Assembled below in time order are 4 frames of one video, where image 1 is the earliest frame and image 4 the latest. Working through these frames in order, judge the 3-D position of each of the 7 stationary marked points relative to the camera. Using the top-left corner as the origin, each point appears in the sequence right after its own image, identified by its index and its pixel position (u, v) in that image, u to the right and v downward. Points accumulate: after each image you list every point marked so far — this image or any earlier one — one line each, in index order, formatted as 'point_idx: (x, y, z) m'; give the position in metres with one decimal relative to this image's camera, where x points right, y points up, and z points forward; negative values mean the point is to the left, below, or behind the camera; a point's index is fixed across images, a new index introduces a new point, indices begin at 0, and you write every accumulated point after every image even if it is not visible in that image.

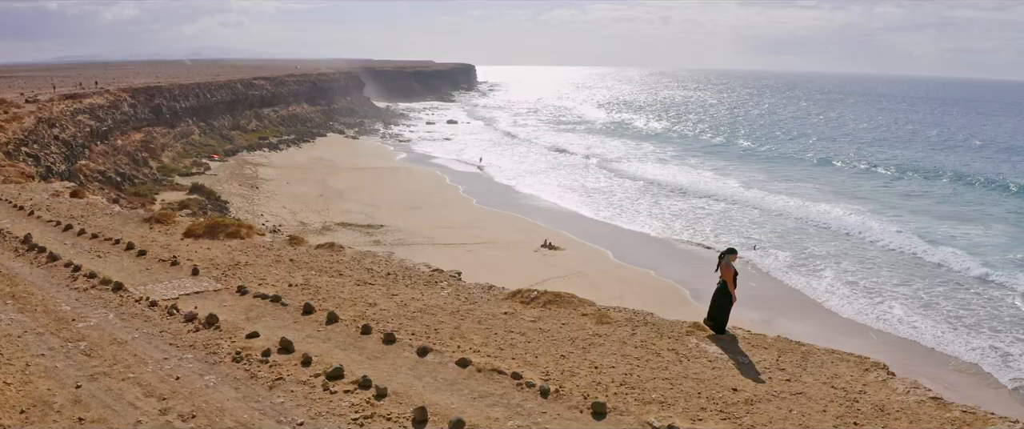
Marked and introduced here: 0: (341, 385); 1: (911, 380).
0: (-1.6, -1.5, +5.9) m
1: (+4.1, -1.7, +6.7) m
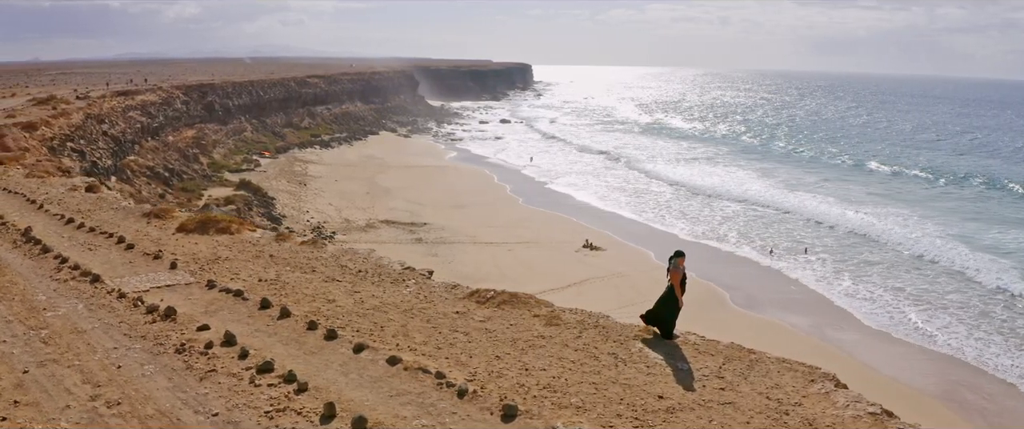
0: (-2.3, -1.5, +6.1) m
1: (+3.4, -1.8, +6.5) m
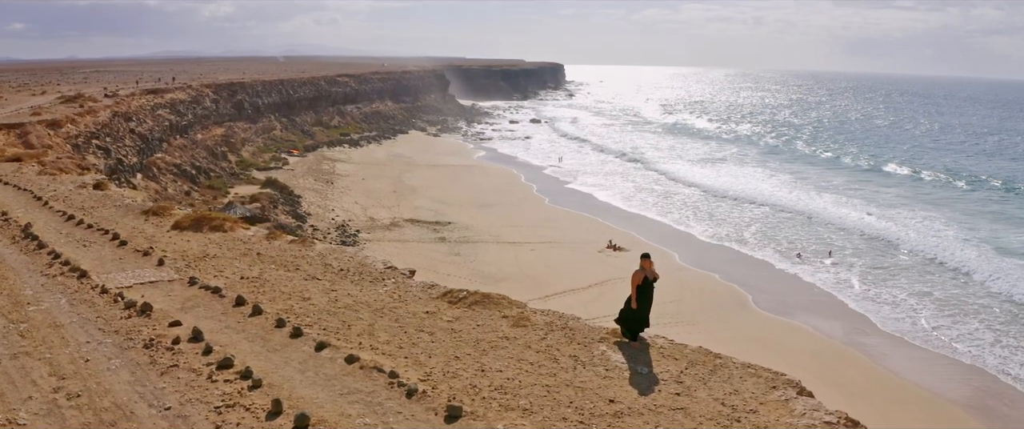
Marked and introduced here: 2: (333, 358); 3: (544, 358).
0: (-2.7, -1.5, +6.2) m
1: (+3.0, -1.8, +6.4) m
2: (-1.8, -1.4, +6.6) m
3: (+0.3, -1.5, +6.8) m
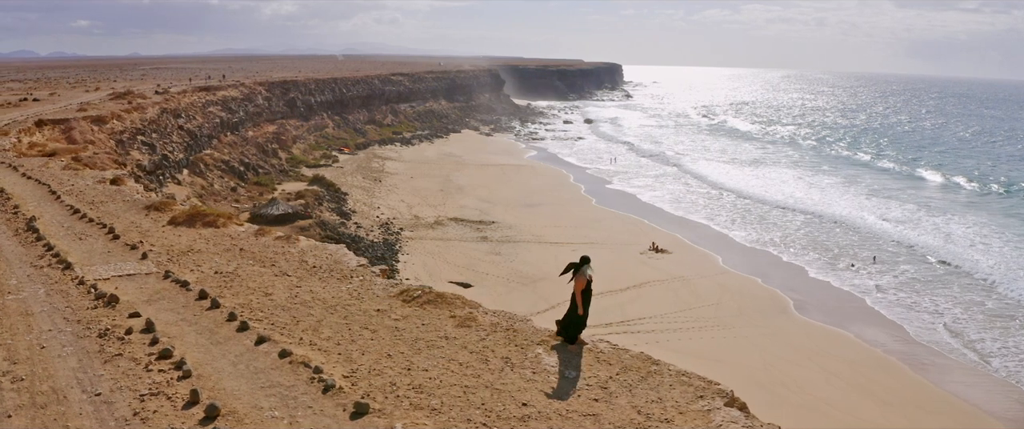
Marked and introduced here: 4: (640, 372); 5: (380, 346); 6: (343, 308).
0: (-3.5, -1.5, +6.5) m
1: (+2.2, -1.9, +6.3) m
2: (-2.5, -1.4, +6.8) m
3: (-0.4, -1.5, +6.9) m
4: (+1.4, -1.7, +7.0) m
5: (-1.4, -1.4, +7.1) m
6: (-2.1, -1.2, +8.2) m
